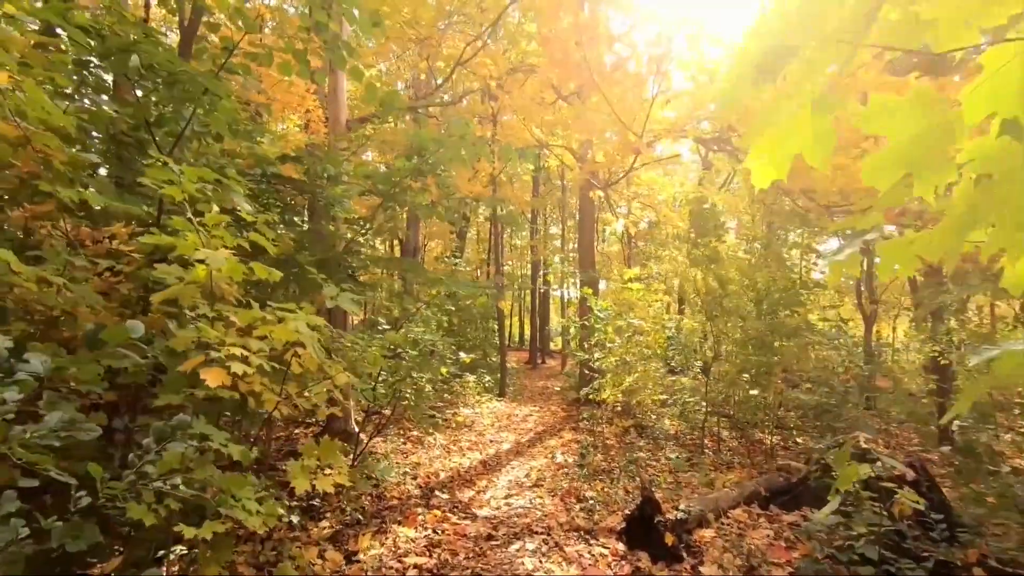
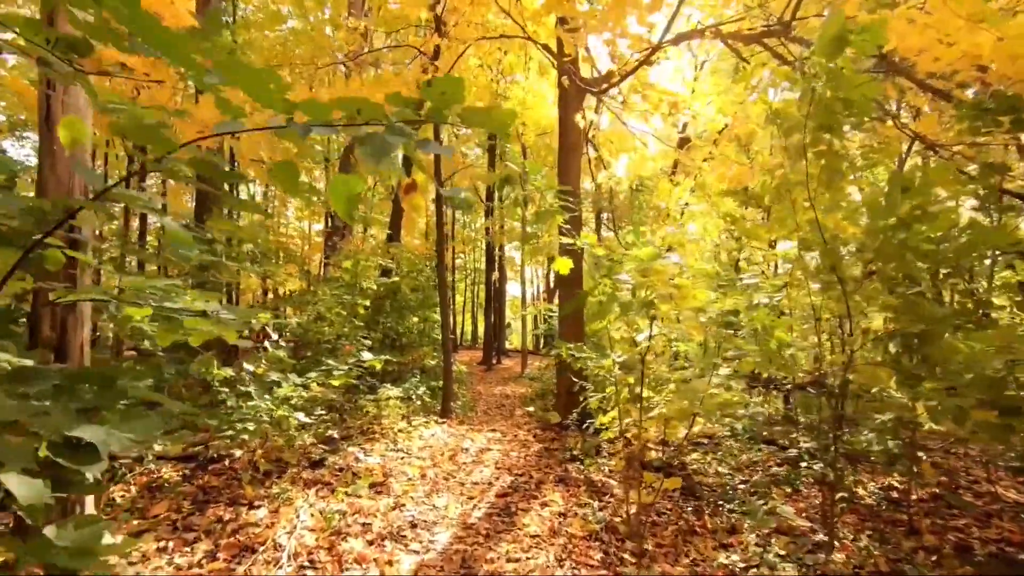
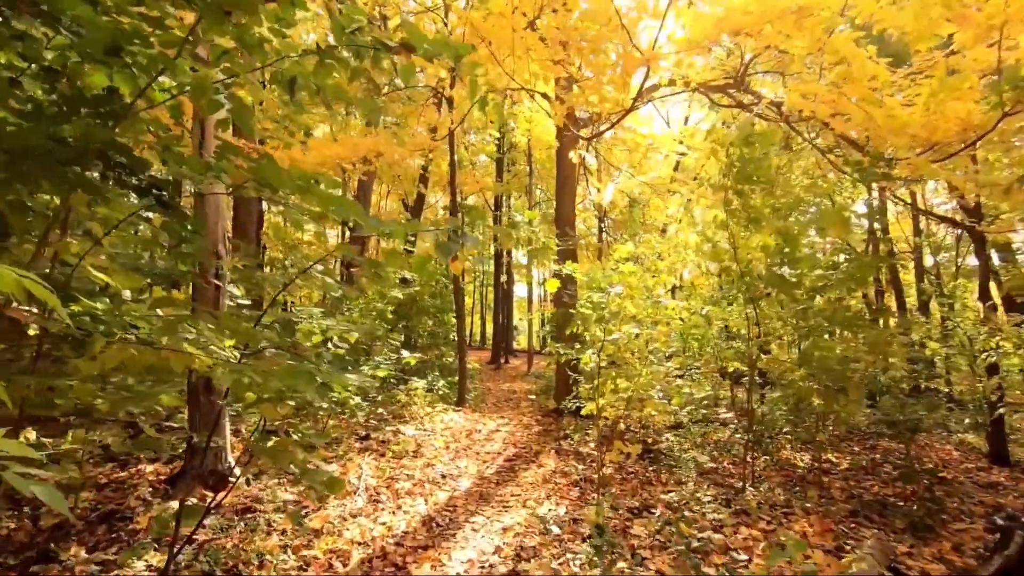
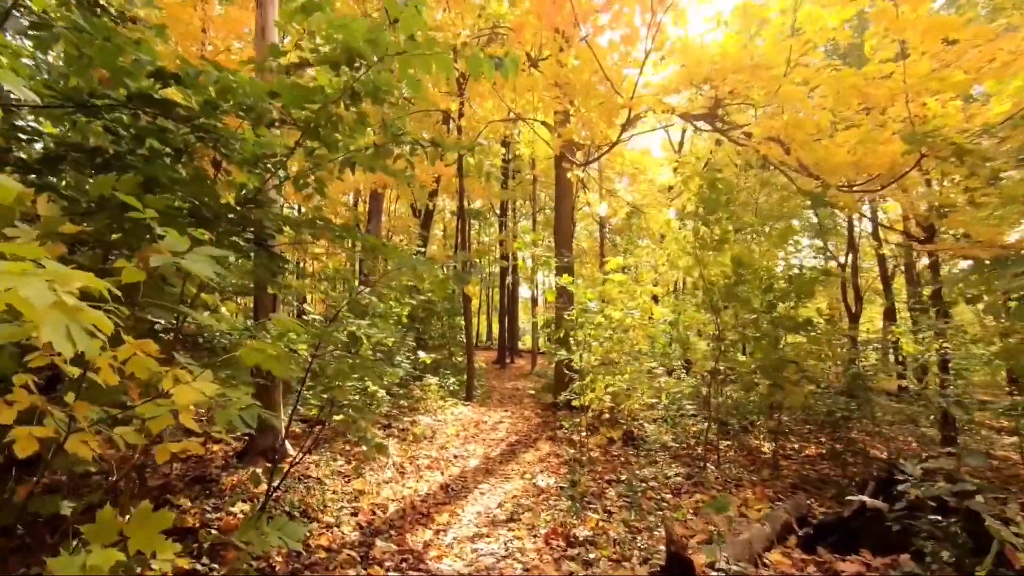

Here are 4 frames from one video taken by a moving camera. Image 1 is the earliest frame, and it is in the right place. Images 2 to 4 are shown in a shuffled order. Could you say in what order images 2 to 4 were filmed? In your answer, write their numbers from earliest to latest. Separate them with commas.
4, 3, 2
